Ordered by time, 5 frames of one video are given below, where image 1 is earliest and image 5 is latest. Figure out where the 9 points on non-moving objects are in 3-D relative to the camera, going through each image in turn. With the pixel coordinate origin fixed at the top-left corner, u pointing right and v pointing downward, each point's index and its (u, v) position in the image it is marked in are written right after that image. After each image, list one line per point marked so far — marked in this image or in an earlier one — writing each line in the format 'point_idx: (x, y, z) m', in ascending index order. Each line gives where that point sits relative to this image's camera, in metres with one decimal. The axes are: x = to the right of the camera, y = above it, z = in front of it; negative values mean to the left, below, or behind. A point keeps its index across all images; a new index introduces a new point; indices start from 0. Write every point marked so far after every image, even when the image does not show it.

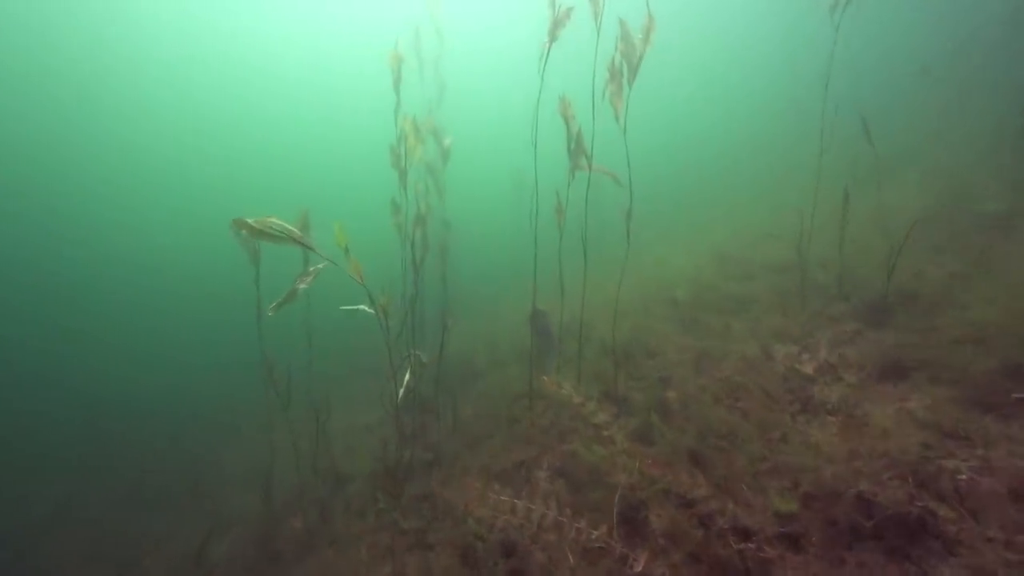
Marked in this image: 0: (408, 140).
0: (-1.5, +2.1, +7.0) m
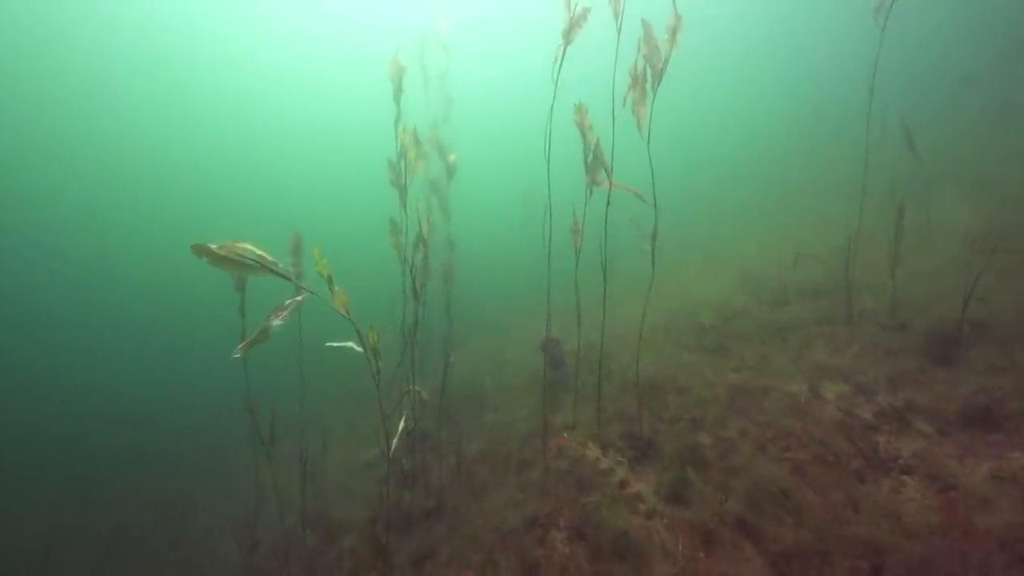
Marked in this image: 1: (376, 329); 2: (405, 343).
0: (-1.4, +1.8, +6.4) m
1: (-1.2, -0.3, +4.1) m
2: (-1.5, -0.8, +6.7) m
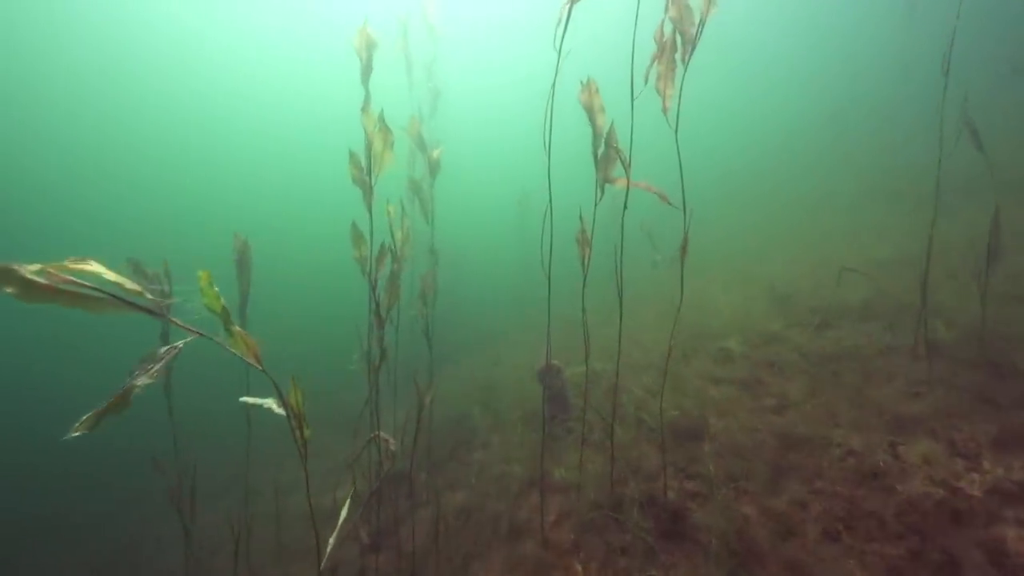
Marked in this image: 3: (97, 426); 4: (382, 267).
0: (-1.5, +1.5, +5.1) m
1: (-1.3, -0.6, +2.8) m
2: (-1.6, -1.0, +5.4) m
3: (-2.2, -0.7, +2.6) m
4: (-1.4, +0.2, +5.1) m
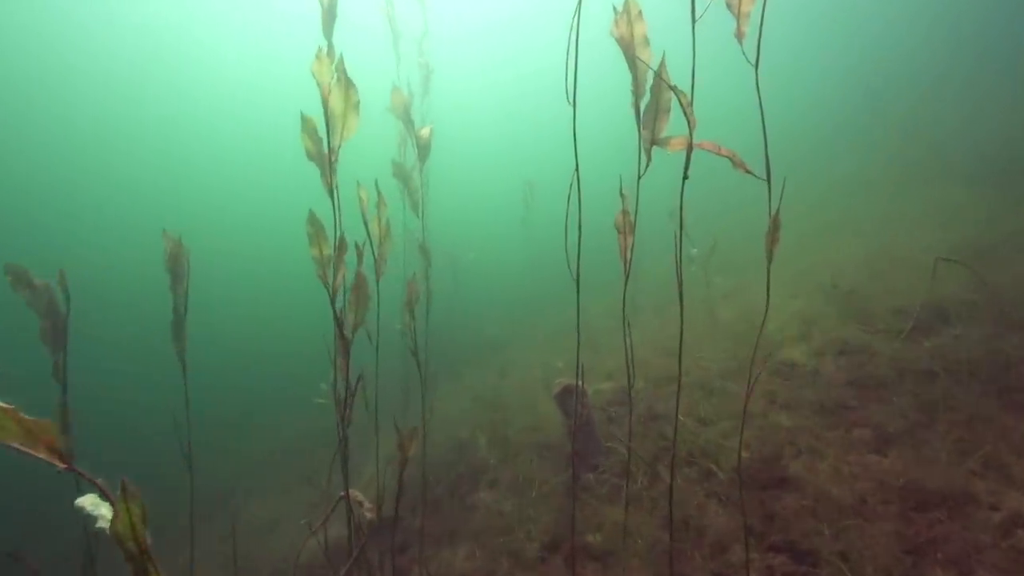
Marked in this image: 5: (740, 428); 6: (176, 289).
0: (-1.4, +1.4, +3.8) m
1: (-1.2, -0.7, +1.5) m
2: (-1.5, -1.1, +4.0) m
3: (-2.1, -0.8, +1.3) m
4: (-1.3, +0.1, +3.7) m
5: (+2.2, -1.4, +4.9) m
6: (-3.2, 0.0, +4.7) m
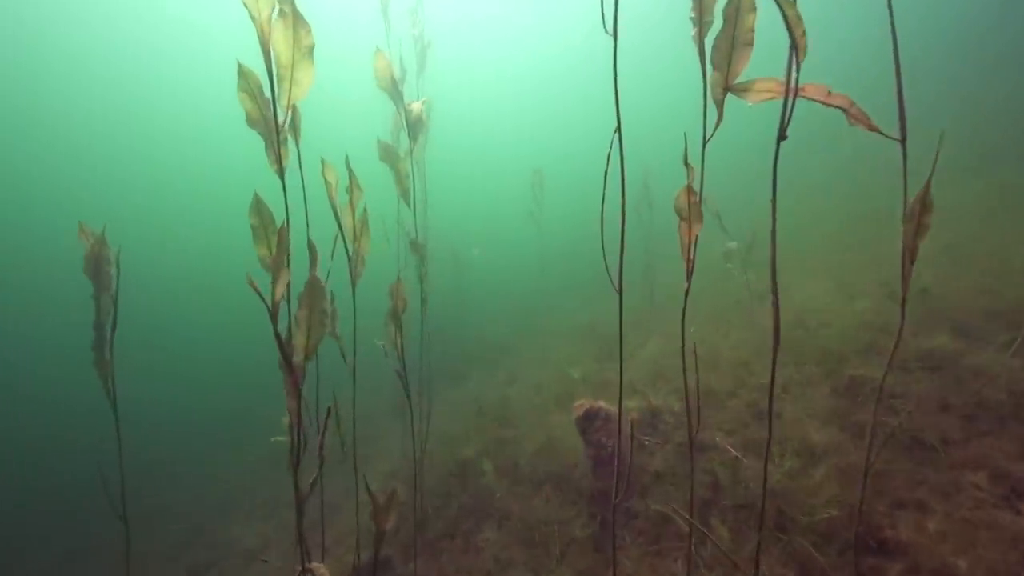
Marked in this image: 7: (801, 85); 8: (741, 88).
0: (-1.3, +1.4, +2.8) m
1: (-1.1, -0.7, +0.5) m
2: (-1.4, -1.2, +3.0) m
3: (-2.1, -0.9, +0.3) m
4: (-1.2, +0.1, +2.7) m
5: (+2.3, -1.4, +3.9) m
6: (-3.2, -0.1, +3.7) m
7: (+1.2, +0.9, +2.1) m
8: (+1.1, +1.0, +2.3) m
